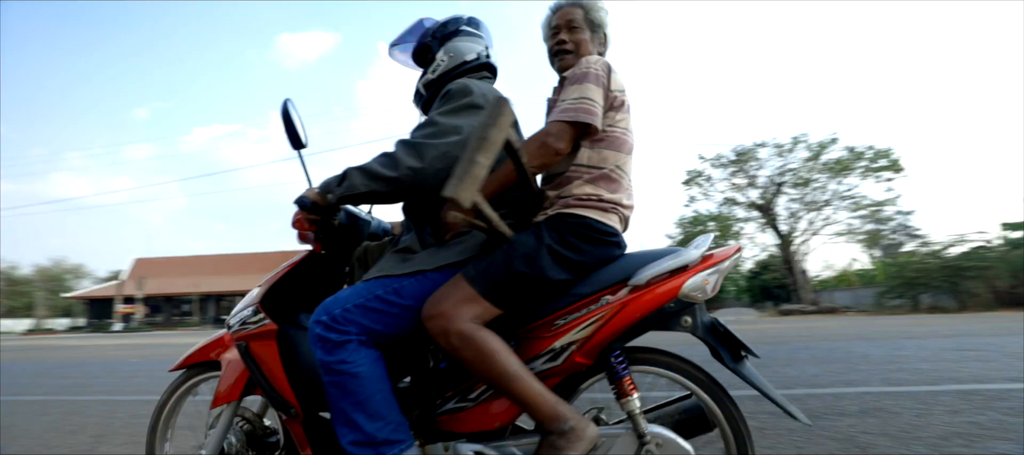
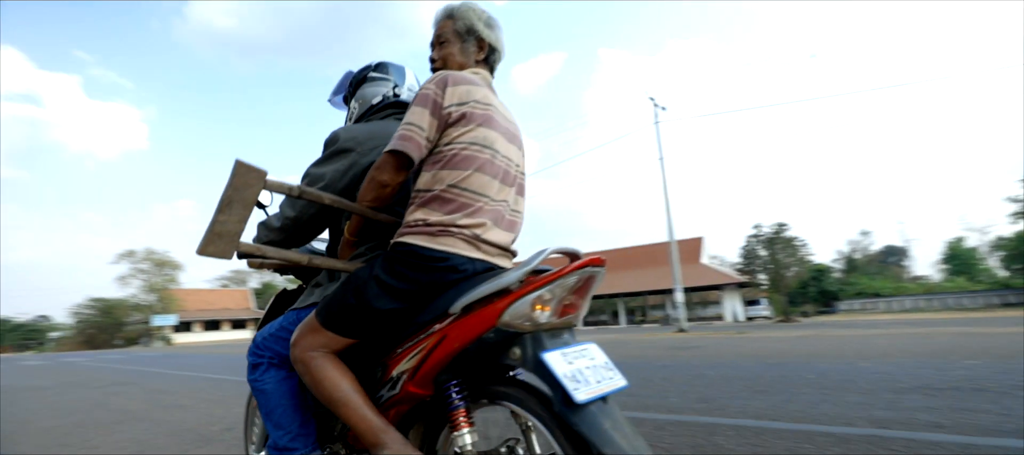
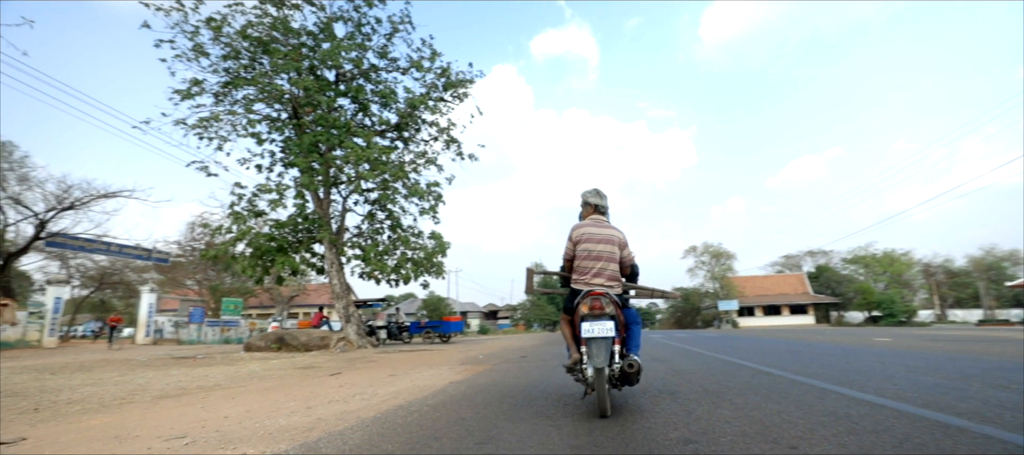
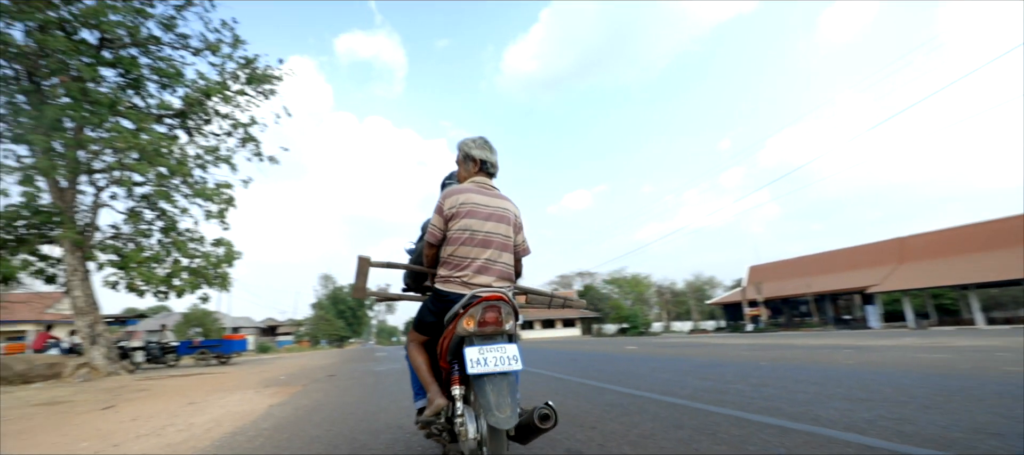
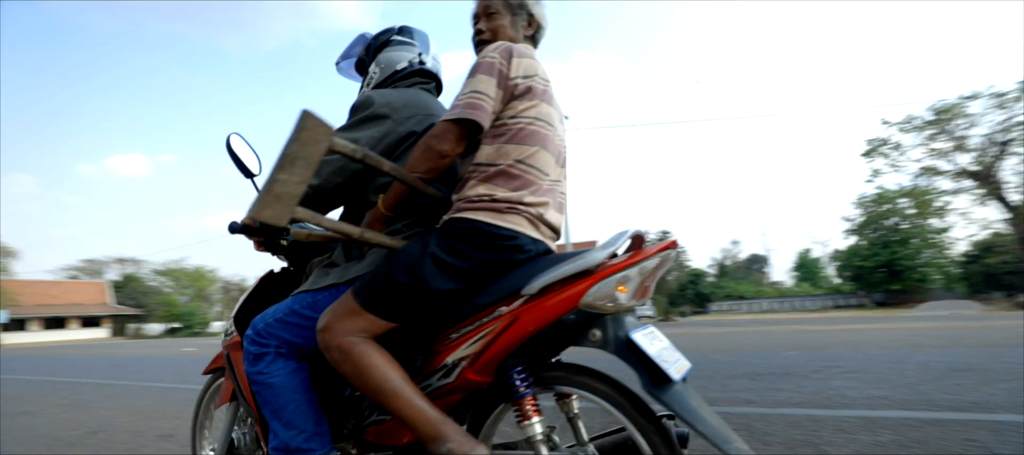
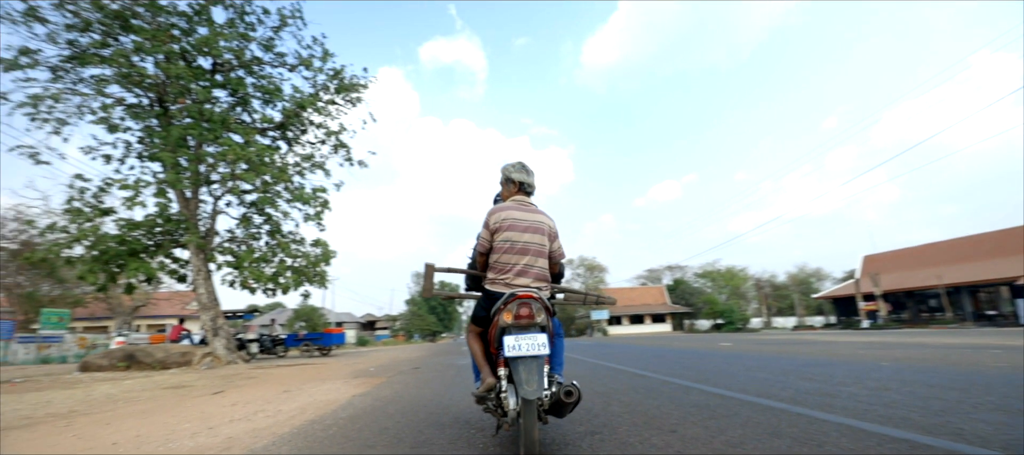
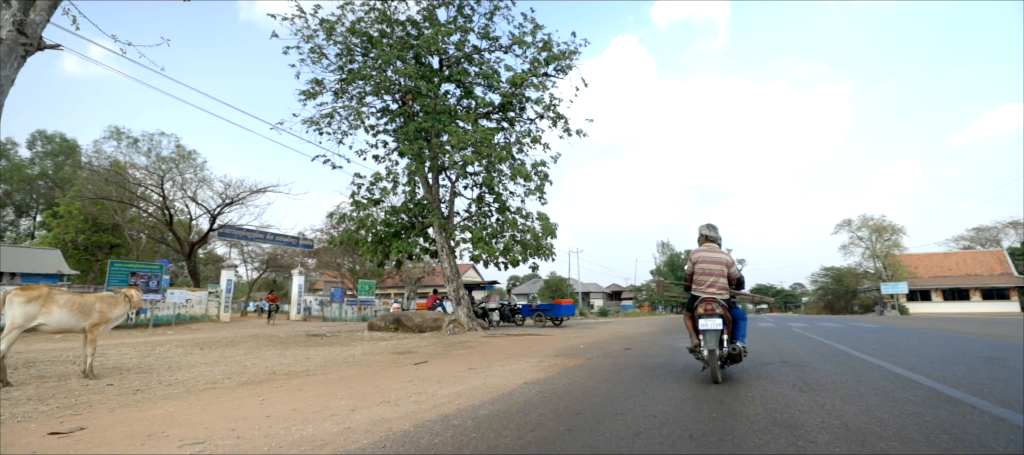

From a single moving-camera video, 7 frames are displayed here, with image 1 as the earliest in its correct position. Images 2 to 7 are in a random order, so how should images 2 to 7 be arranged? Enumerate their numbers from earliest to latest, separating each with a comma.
5, 2, 4, 6, 3, 7
